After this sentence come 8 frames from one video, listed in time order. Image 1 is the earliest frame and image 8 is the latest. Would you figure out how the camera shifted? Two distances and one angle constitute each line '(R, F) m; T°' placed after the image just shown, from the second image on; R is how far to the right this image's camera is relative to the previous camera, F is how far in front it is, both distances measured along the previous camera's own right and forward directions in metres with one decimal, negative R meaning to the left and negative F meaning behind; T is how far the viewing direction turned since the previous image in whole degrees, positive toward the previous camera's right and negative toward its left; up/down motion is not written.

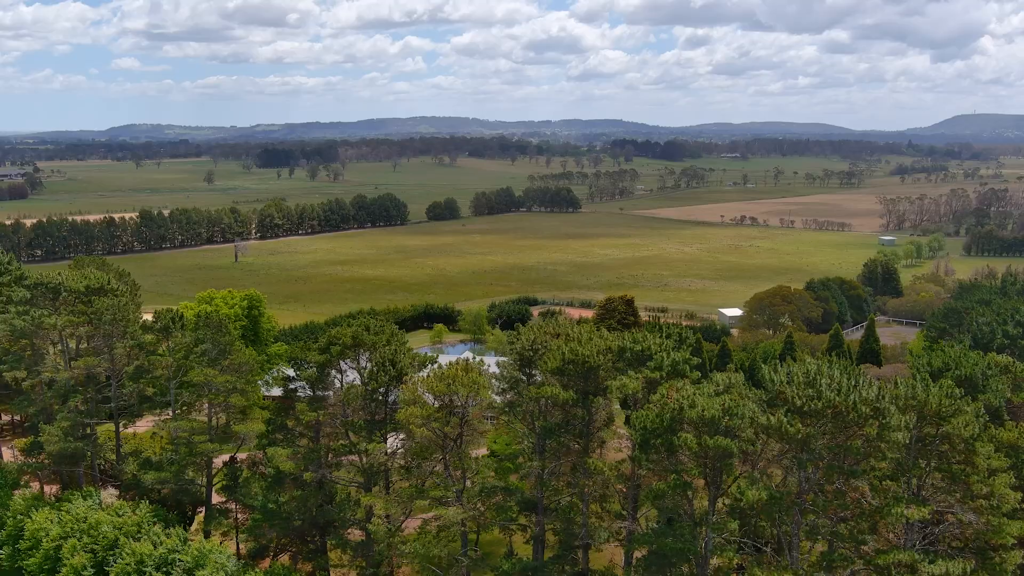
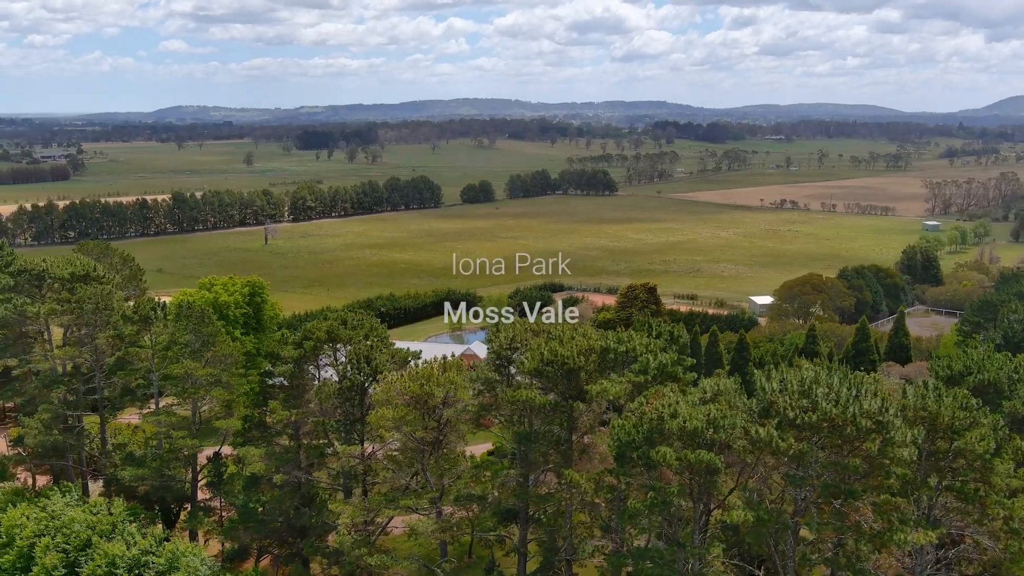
(+1.8, +2.4) m; -2°
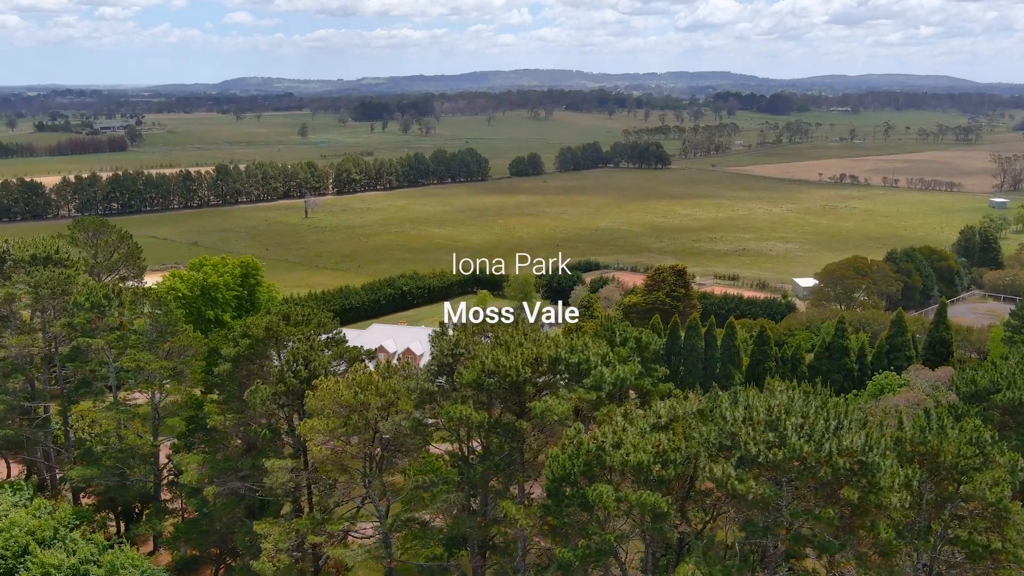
(+2.9, +3.9) m; -3°
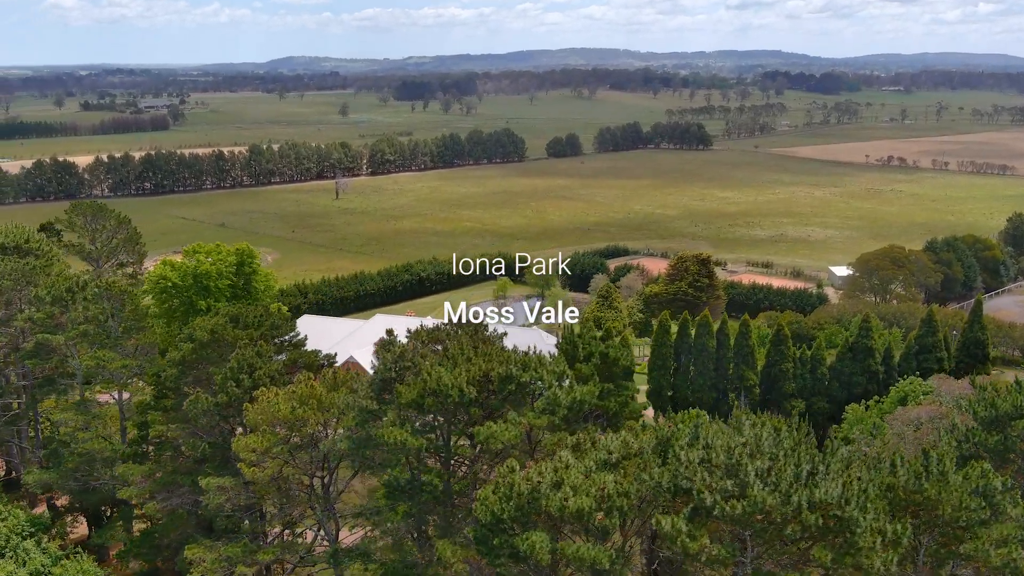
(+2.1, +2.9) m; -3°
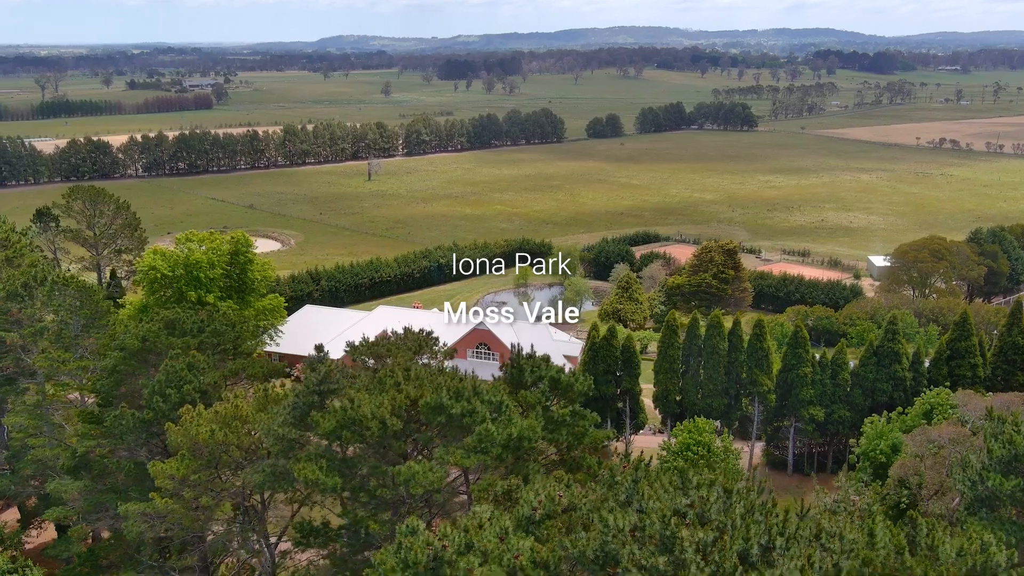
(+2.0, +2.9) m; -3°
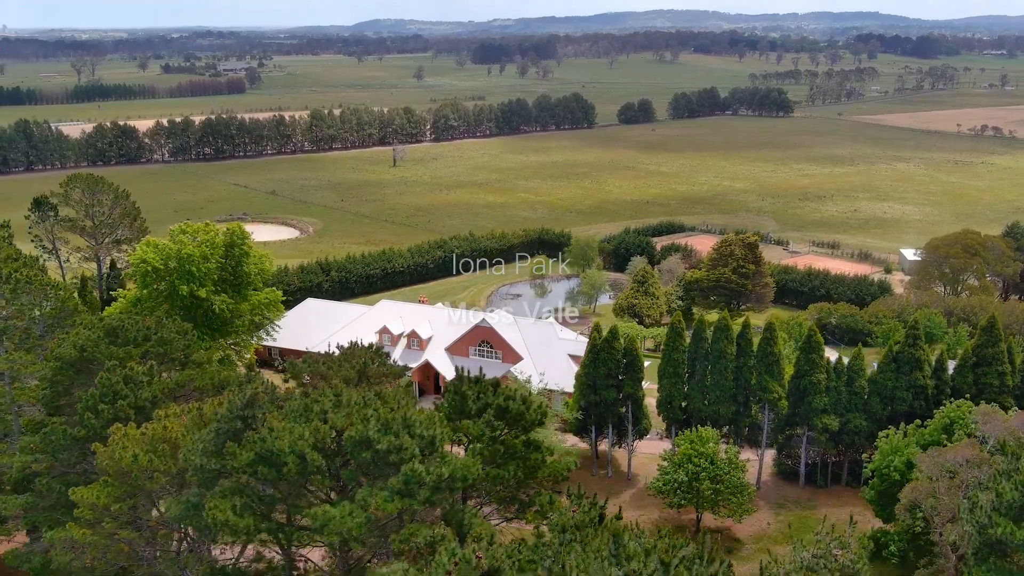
(+1.5, +2.2) m; -2°
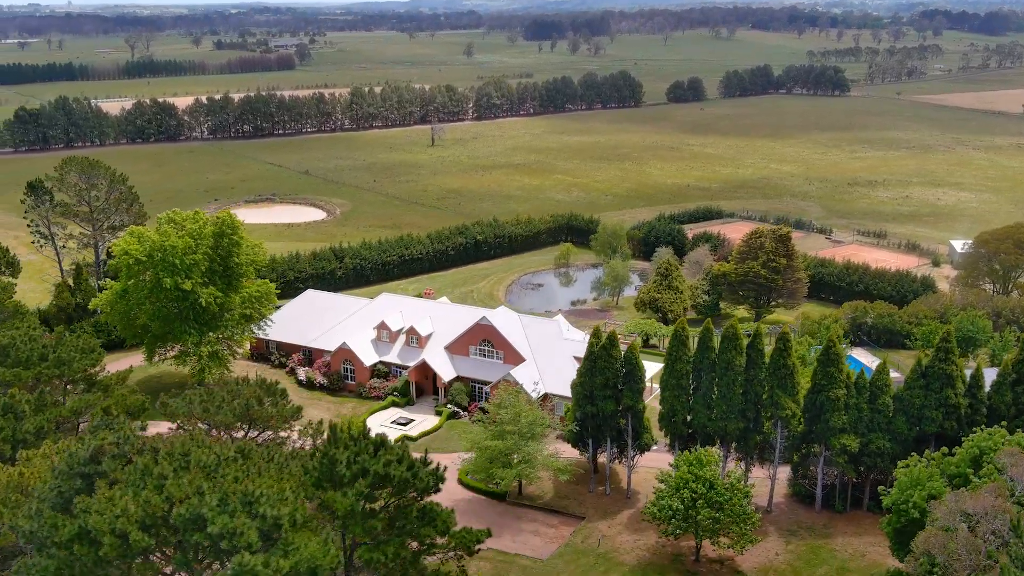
(+2.3, +3.3) m; -3°
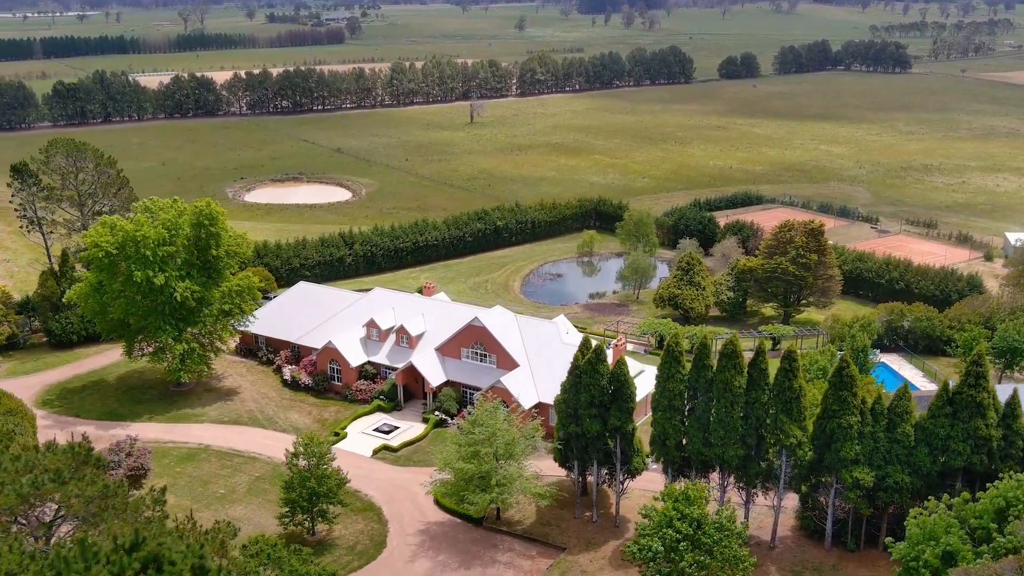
(+2.5, +3.6) m; -3°
